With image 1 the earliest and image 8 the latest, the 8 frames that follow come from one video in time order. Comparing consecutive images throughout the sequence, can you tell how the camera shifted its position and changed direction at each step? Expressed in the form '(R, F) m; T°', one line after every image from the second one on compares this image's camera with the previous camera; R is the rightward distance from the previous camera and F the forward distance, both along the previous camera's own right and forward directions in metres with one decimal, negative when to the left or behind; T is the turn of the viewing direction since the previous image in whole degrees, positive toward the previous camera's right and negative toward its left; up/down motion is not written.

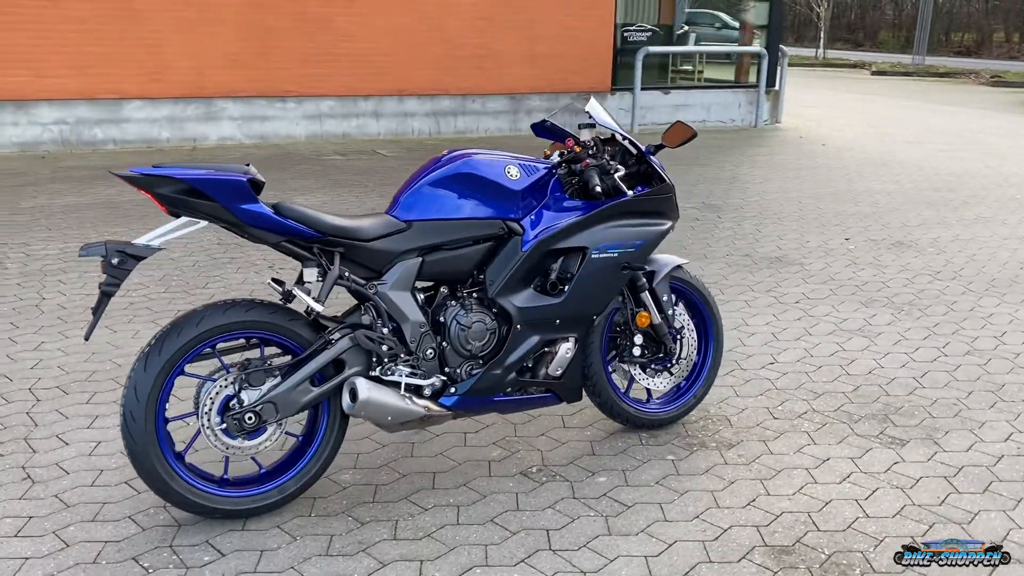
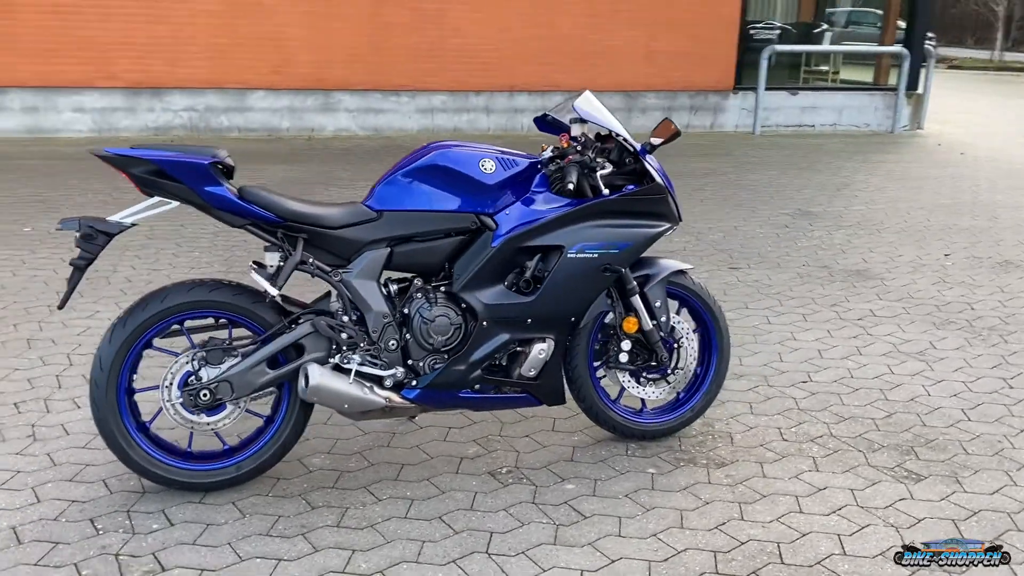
(+0.7, +0.1) m; -10°
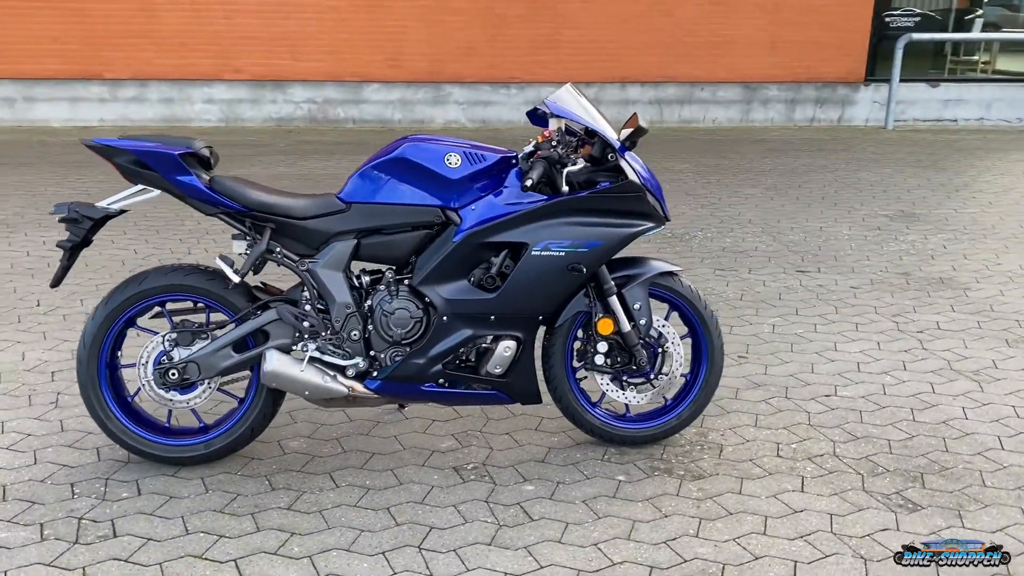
(+0.7, +0.1) m; -10°
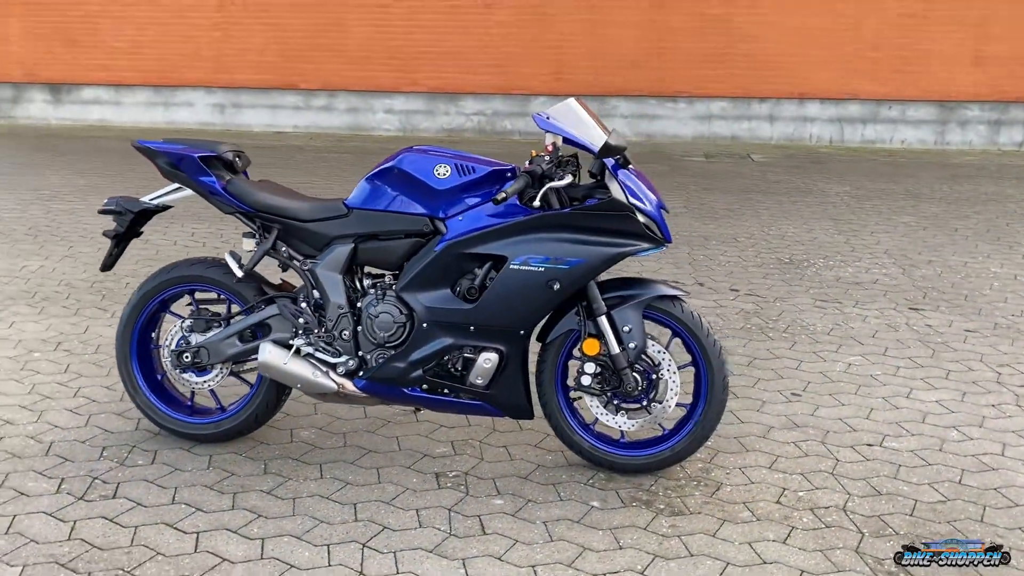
(+0.9, +0.1) m; -14°
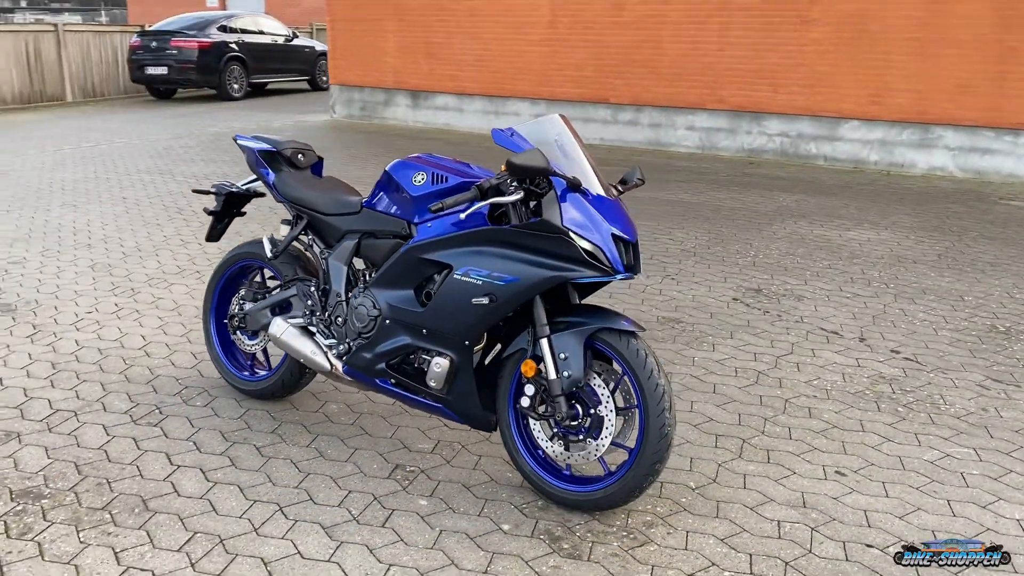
(+1.6, +0.3) m; -25°
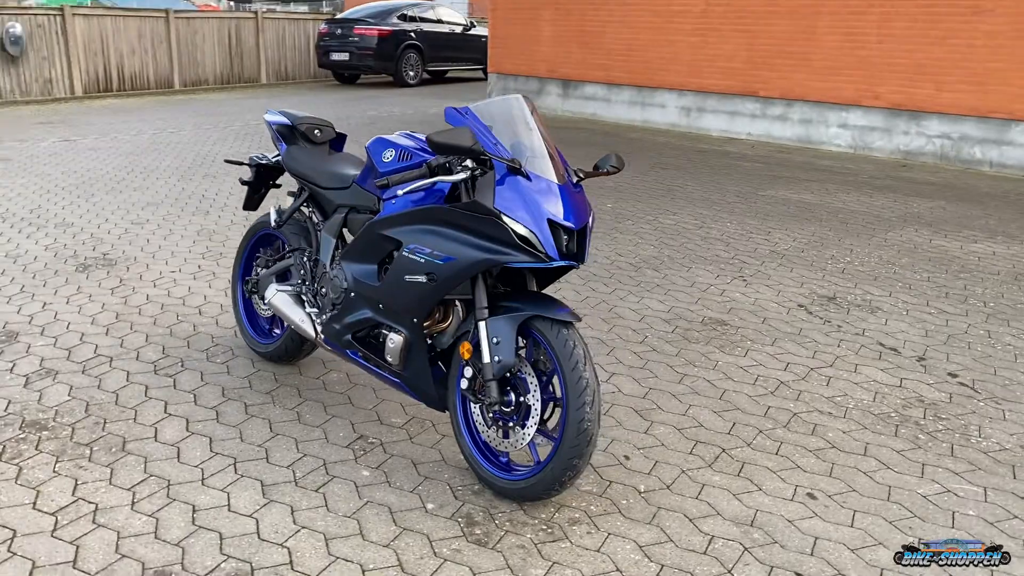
(+0.9, +0.1) m; -12°
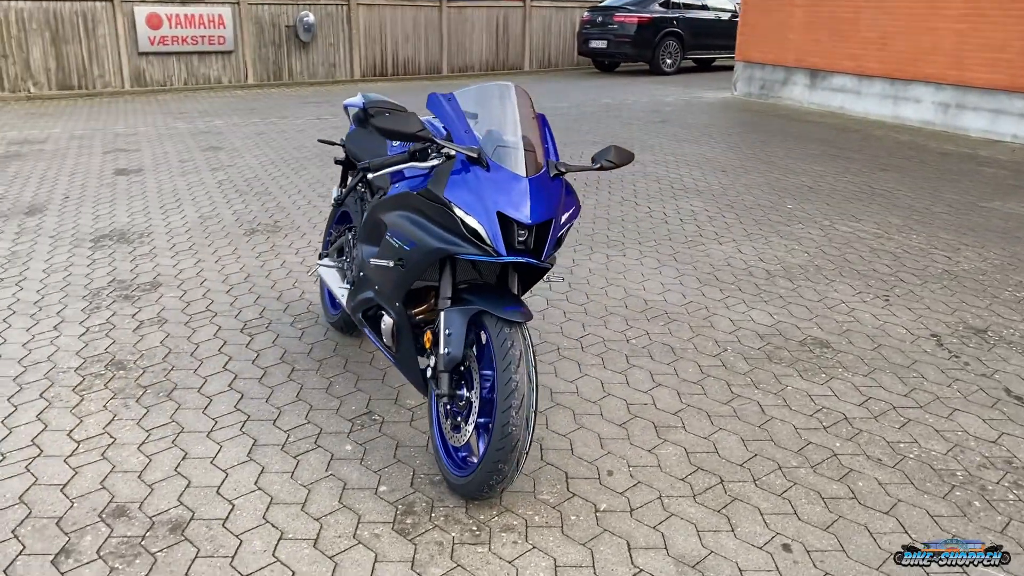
(+1.1, +0.3) m; -18°
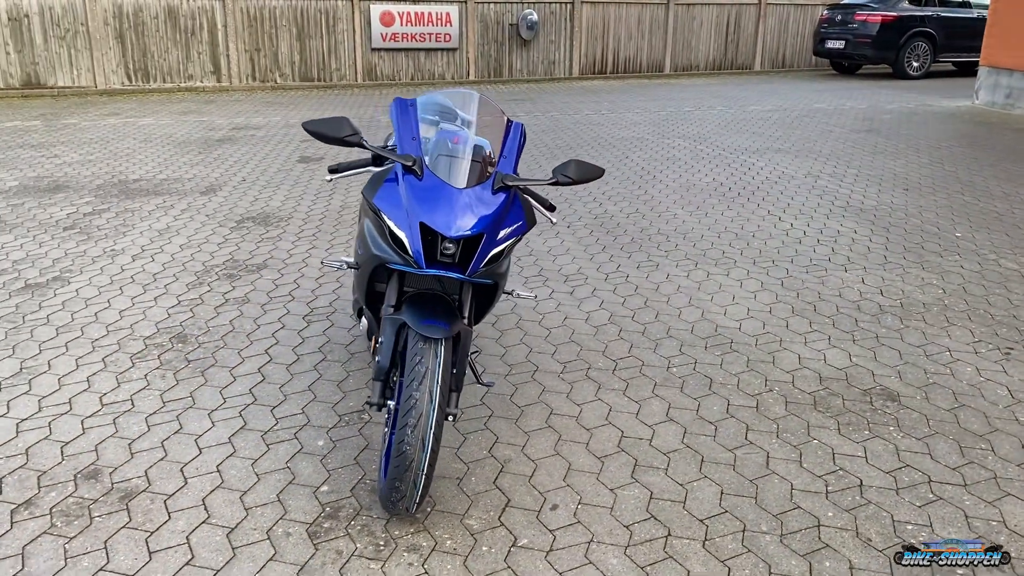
(+1.1, +0.3) m; -16°
